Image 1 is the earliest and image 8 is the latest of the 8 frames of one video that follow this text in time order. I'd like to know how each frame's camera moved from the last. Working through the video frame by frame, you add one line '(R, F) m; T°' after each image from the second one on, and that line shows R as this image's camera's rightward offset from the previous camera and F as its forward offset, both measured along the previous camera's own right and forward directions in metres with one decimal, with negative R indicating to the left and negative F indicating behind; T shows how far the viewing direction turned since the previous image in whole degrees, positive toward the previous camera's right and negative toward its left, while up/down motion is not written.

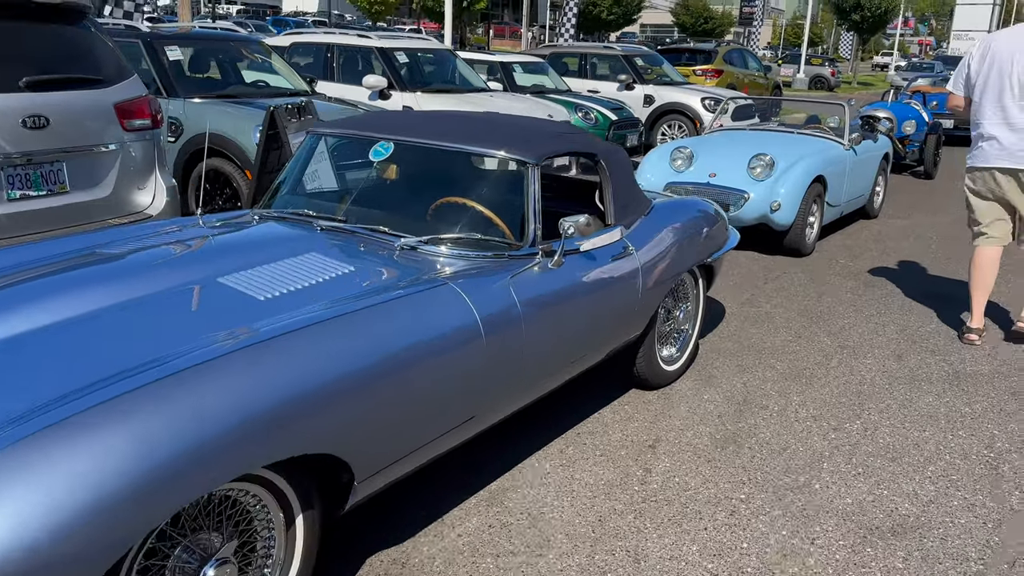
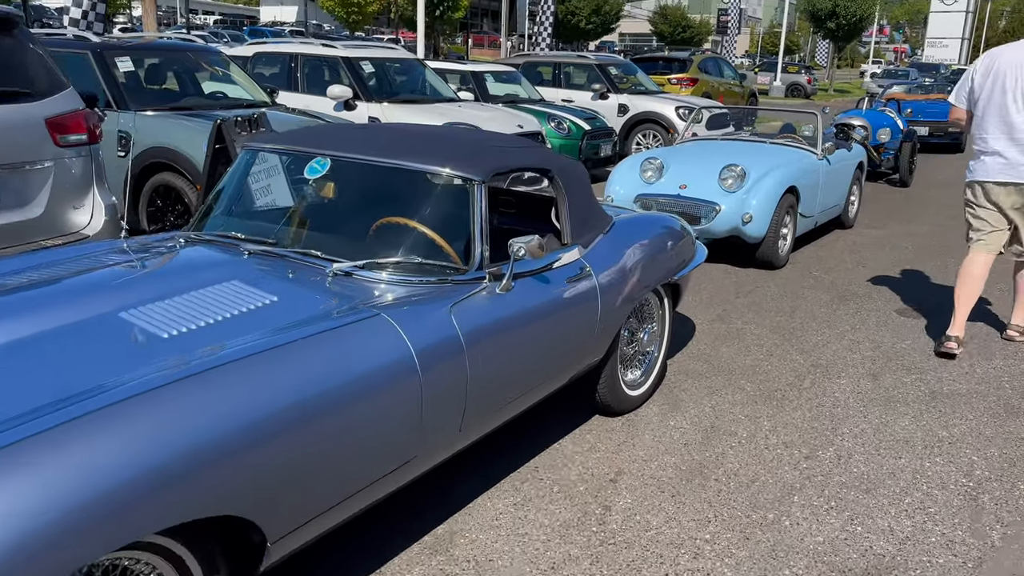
(+0.1, +0.2) m; +1°
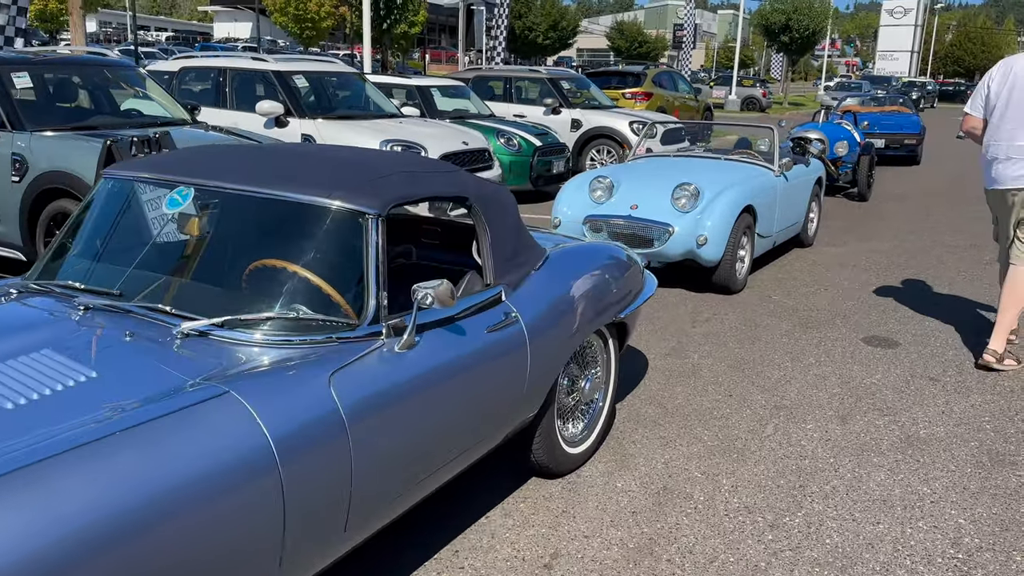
(+0.2, +0.5) m; +3°
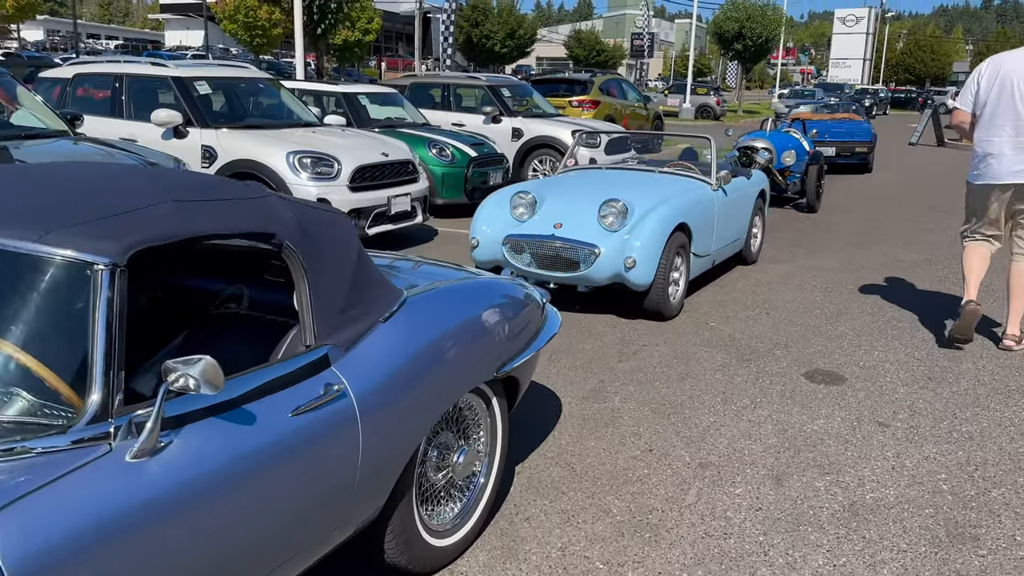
(+0.4, +0.7) m; +3°
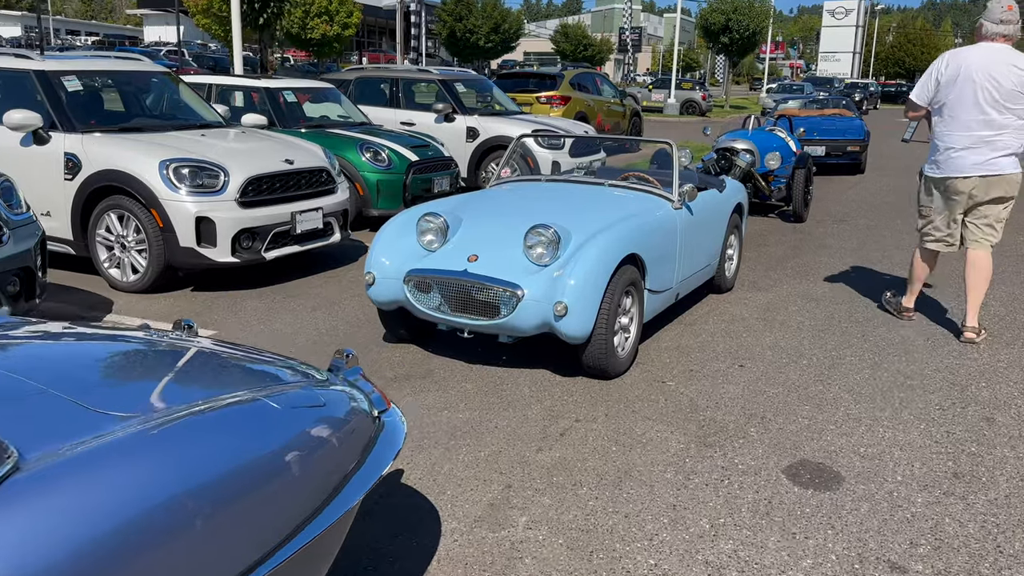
(+0.5, +1.3) m; +1°
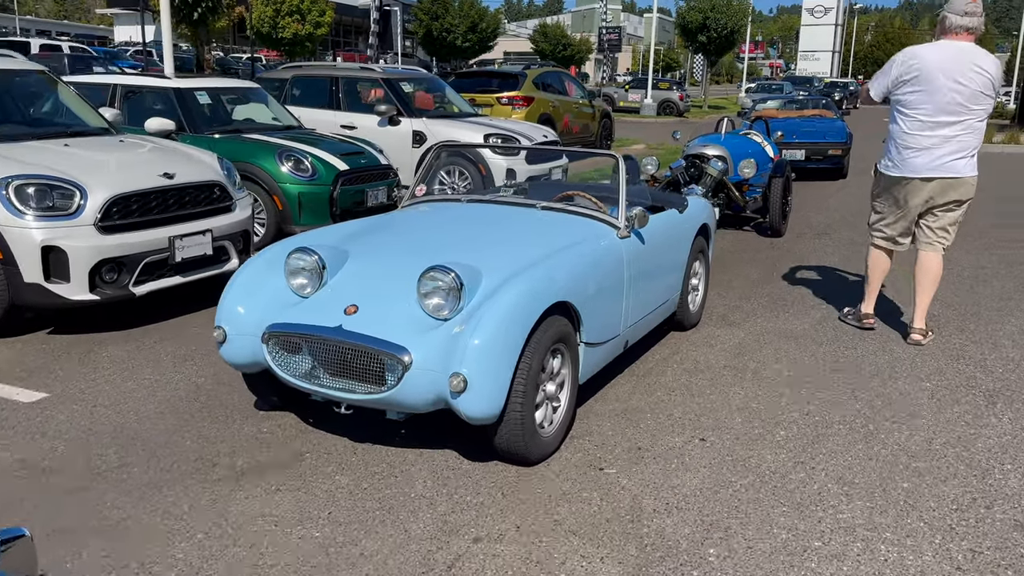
(+0.4, +1.1) m; +1°
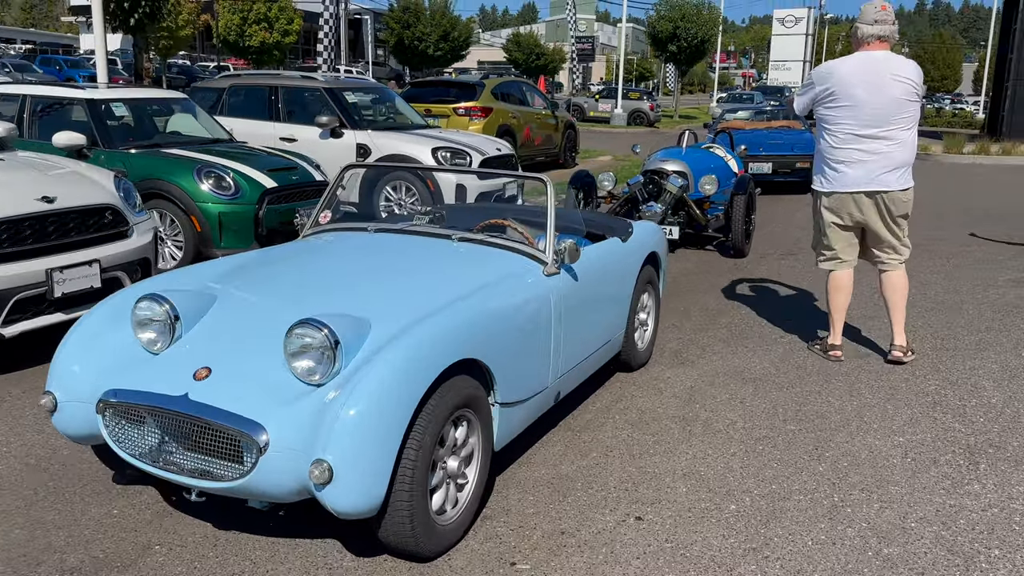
(+0.3, +0.6) m; +2°
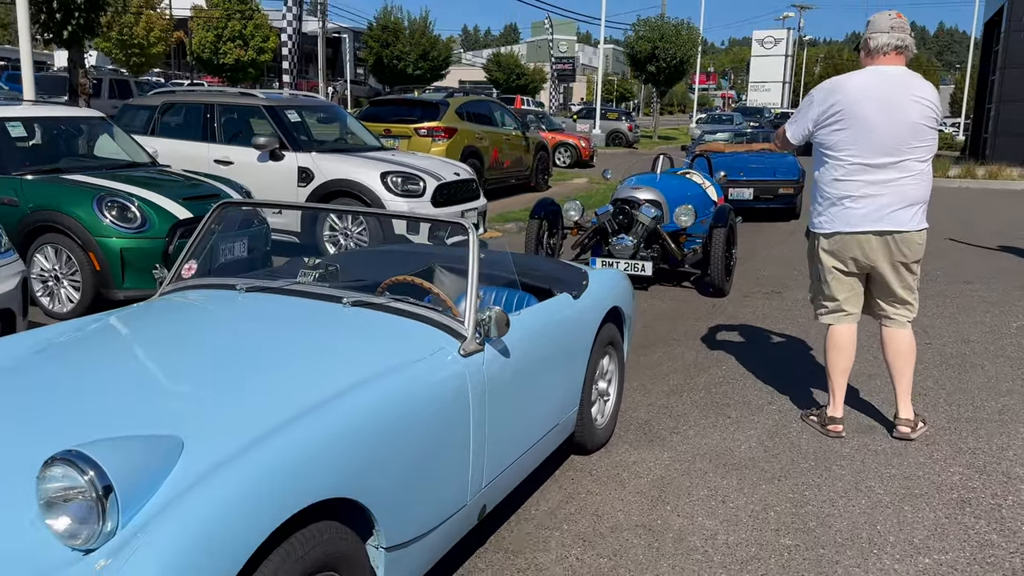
(+0.3, +0.9) m; +1°
